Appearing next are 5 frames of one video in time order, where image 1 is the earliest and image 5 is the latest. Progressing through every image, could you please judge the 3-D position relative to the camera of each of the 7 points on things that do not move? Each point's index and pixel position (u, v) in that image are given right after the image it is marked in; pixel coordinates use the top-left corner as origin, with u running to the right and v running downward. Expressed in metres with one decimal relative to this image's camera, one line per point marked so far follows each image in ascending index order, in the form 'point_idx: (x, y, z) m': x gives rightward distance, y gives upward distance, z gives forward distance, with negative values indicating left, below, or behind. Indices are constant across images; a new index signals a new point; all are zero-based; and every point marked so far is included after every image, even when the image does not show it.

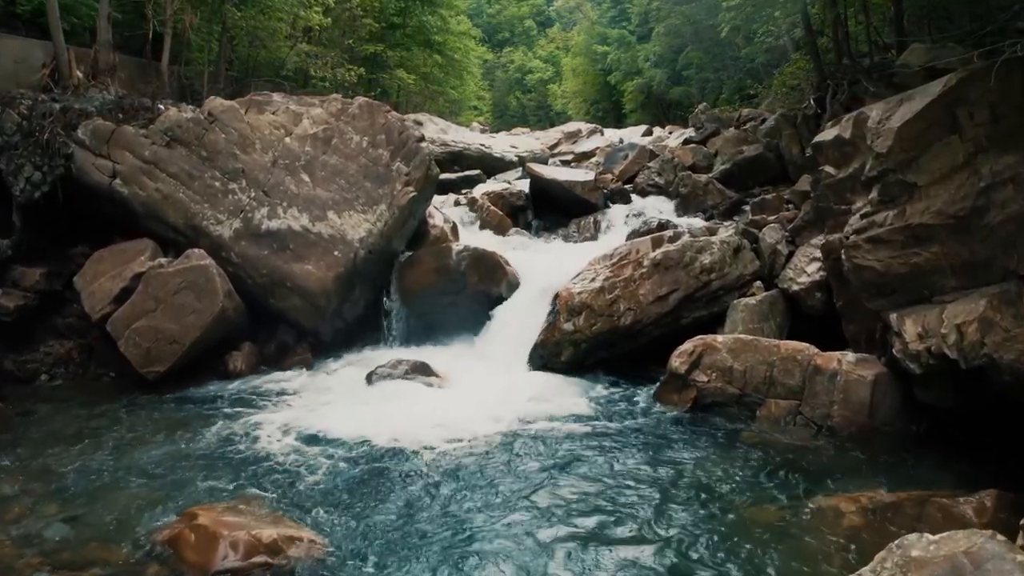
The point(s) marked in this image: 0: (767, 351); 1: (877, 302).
0: (+2.6, -0.7, +8.3) m
1: (+3.5, -0.1, +7.7) m
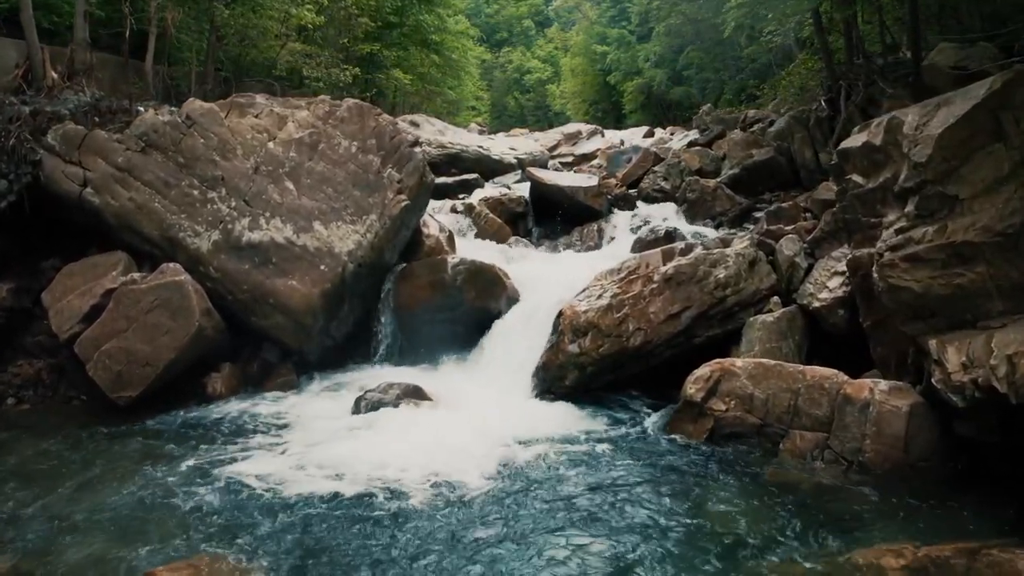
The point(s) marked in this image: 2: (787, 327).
0: (+2.6, -0.9, +7.6) m
1: (+3.5, -0.3, +7.0) m
2: (+3.1, -0.4, +9.0) m
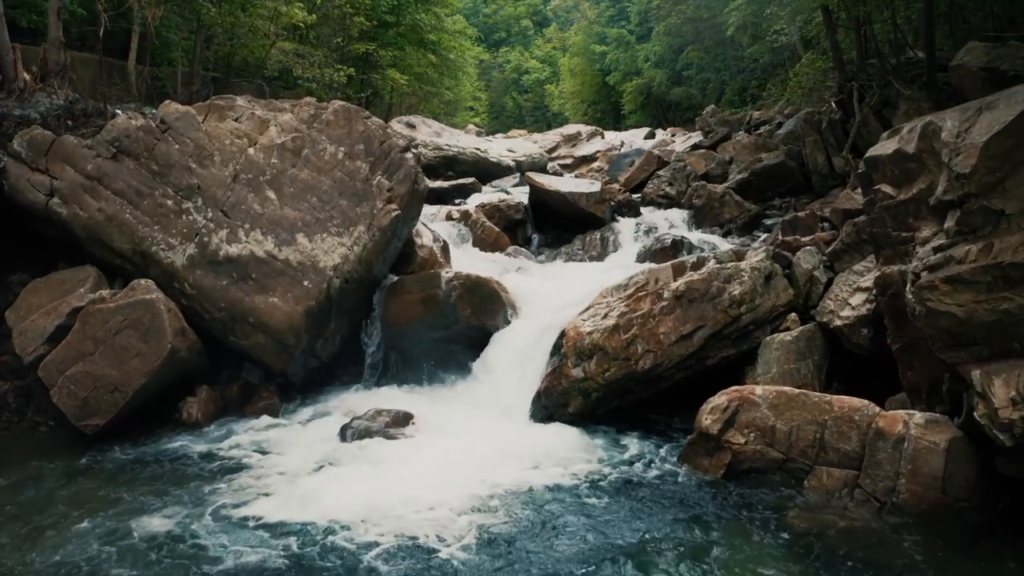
0: (+2.6, -1.1, +6.9) m
1: (+3.5, -0.5, +6.4) m
2: (+3.1, -0.6, +8.3) m
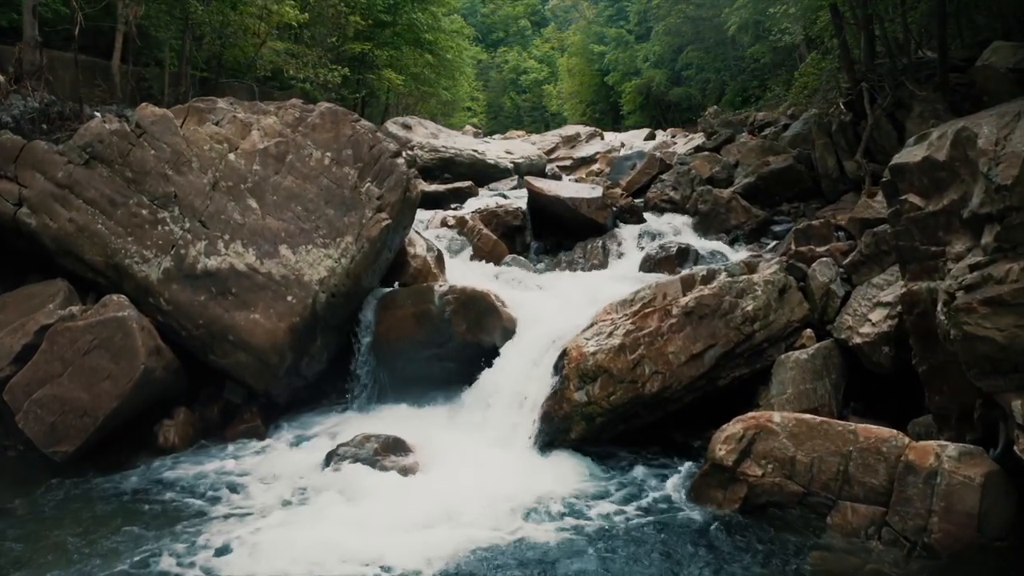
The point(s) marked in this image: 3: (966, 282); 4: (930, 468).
0: (+2.6, -1.2, +6.4) m
1: (+3.5, -0.7, +5.8) m
2: (+3.0, -0.8, +7.8) m
3: (+3.3, +0.1, +5.9) m
4: (+3.1, -1.3, +5.9) m
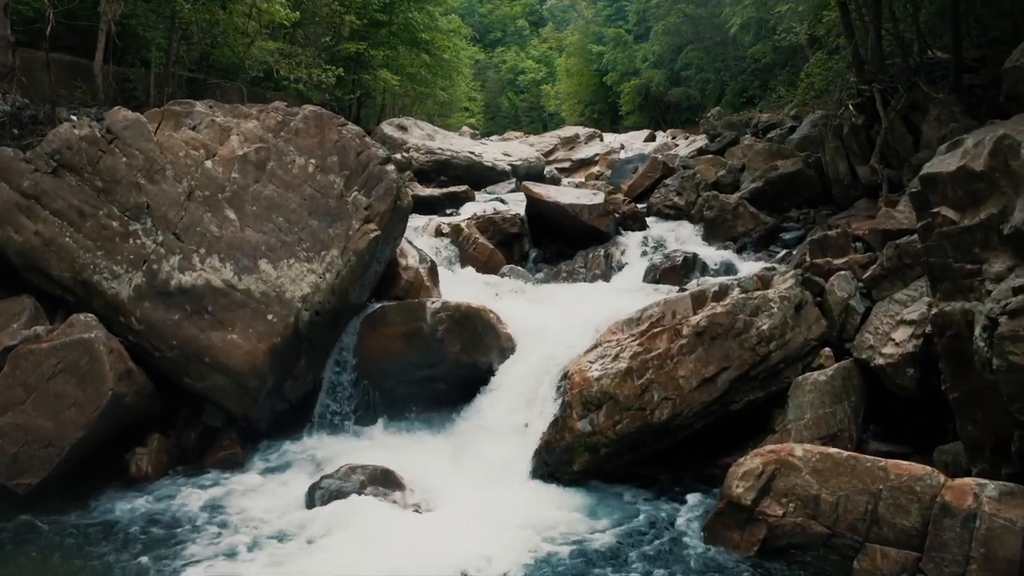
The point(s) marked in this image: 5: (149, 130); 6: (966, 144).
0: (+2.6, -1.4, +5.8) m
1: (+3.5, -0.8, +5.3) m
2: (+3.0, -0.9, +7.2) m
3: (+3.3, -0.1, +5.3) m
4: (+3.1, -1.5, +5.3) m
5: (-3.7, +1.6, +8.2) m
6: (+3.6, +1.2, +6.4) m
